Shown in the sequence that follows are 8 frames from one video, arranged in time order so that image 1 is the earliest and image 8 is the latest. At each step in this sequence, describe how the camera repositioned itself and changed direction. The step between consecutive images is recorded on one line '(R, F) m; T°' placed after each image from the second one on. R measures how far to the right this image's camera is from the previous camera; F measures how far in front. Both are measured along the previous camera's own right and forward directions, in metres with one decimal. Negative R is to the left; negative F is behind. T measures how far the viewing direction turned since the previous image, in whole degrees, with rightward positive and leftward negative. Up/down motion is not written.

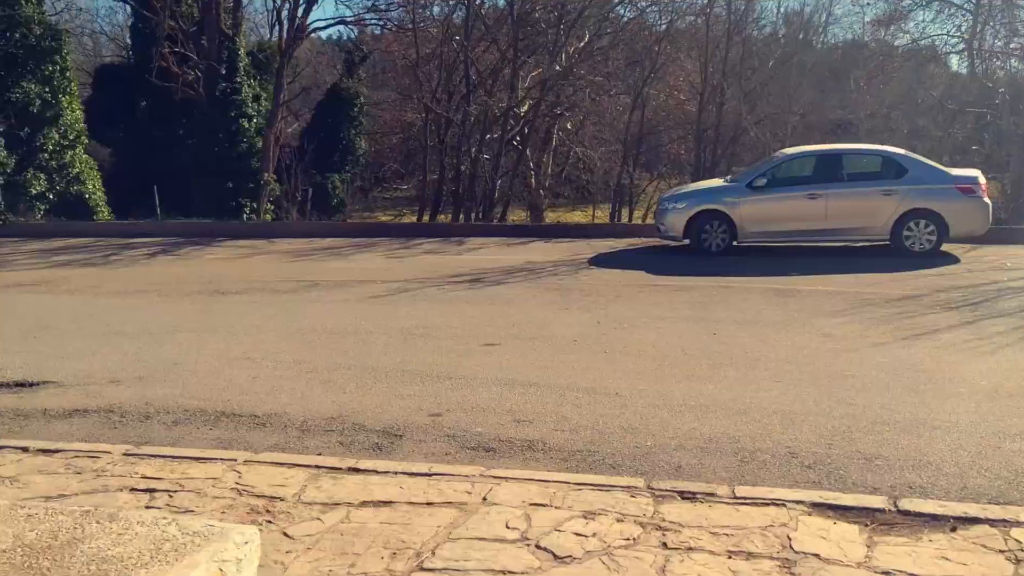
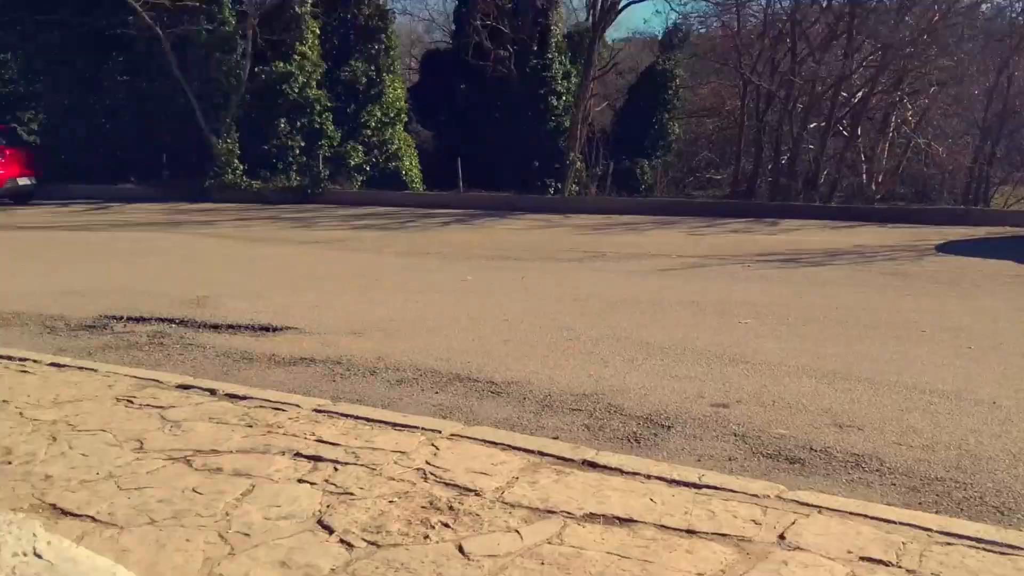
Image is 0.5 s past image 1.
(-0.1, +2.1) m; -19°
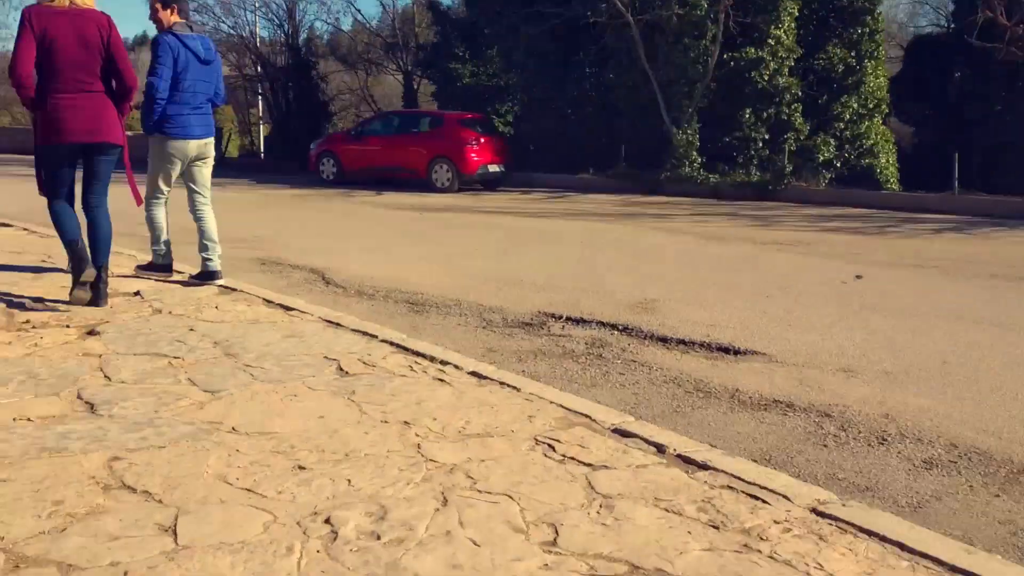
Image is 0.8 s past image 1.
(-0.7, +1.5) m; -10°
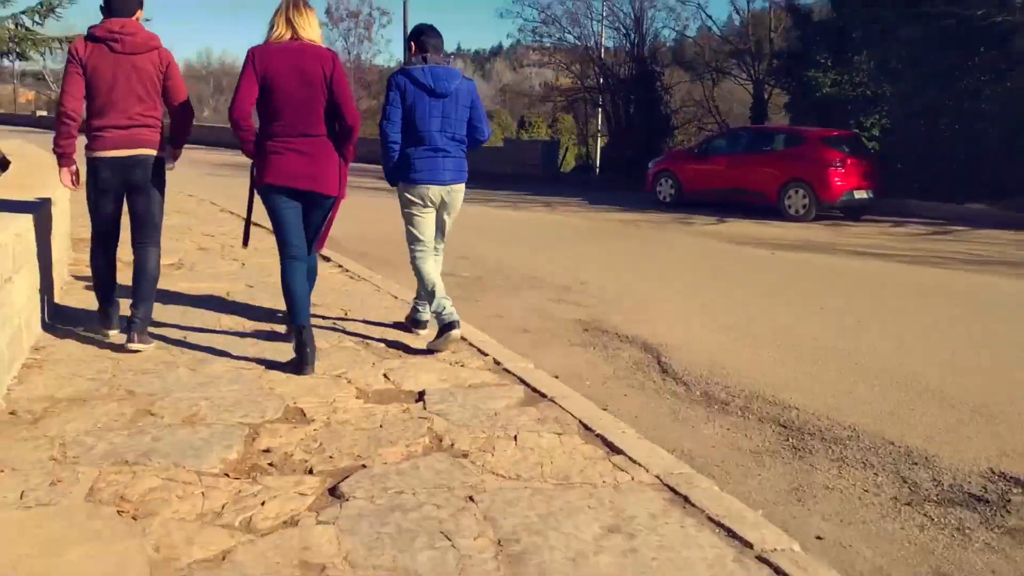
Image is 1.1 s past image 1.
(-0.4, +1.7) m; -20°
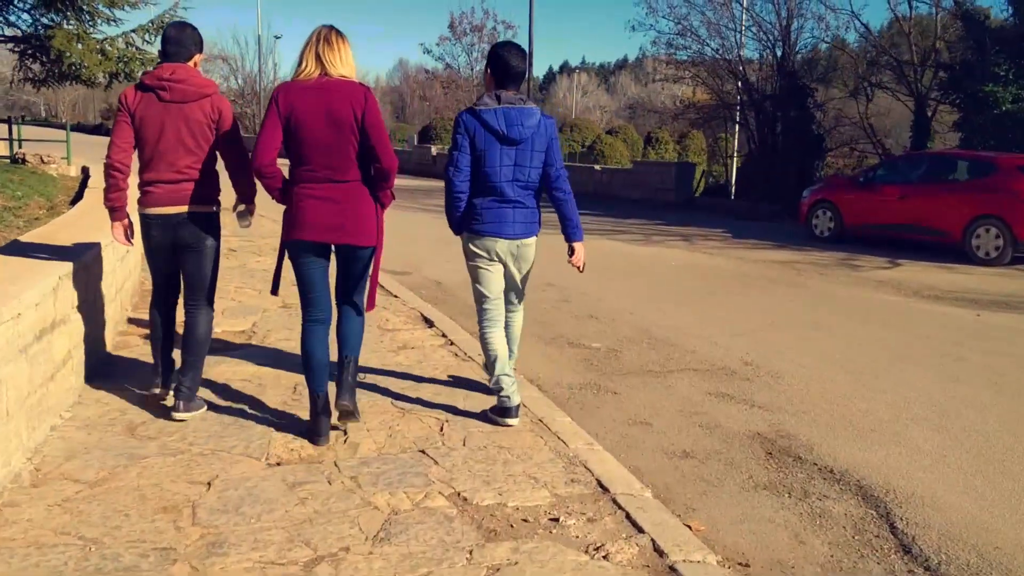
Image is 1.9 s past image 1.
(-0.2, +1.6) m; -7°
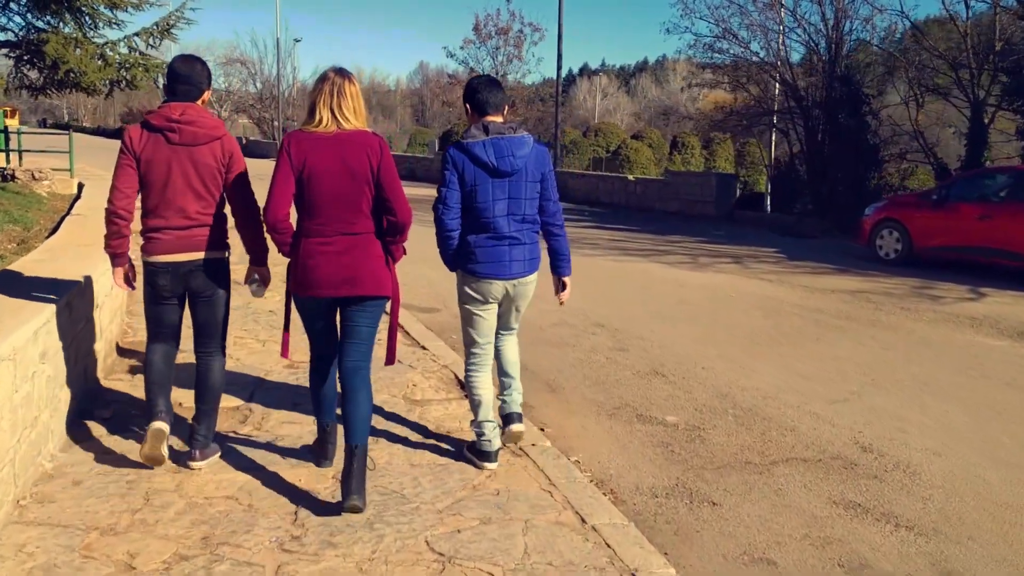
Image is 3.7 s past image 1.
(-0.2, +1.3) m; -1°
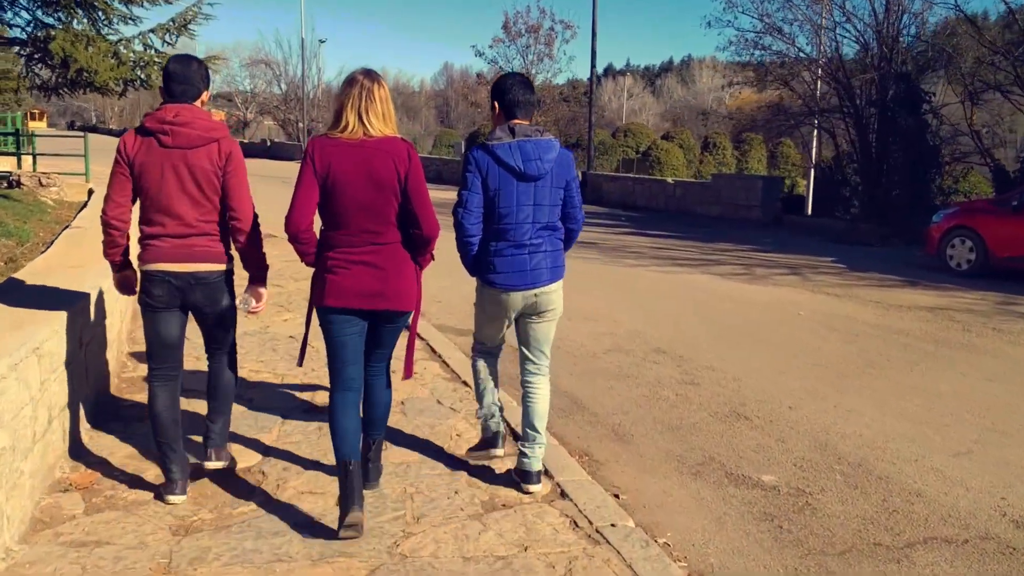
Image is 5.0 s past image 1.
(-0.2, +0.9) m; -1°
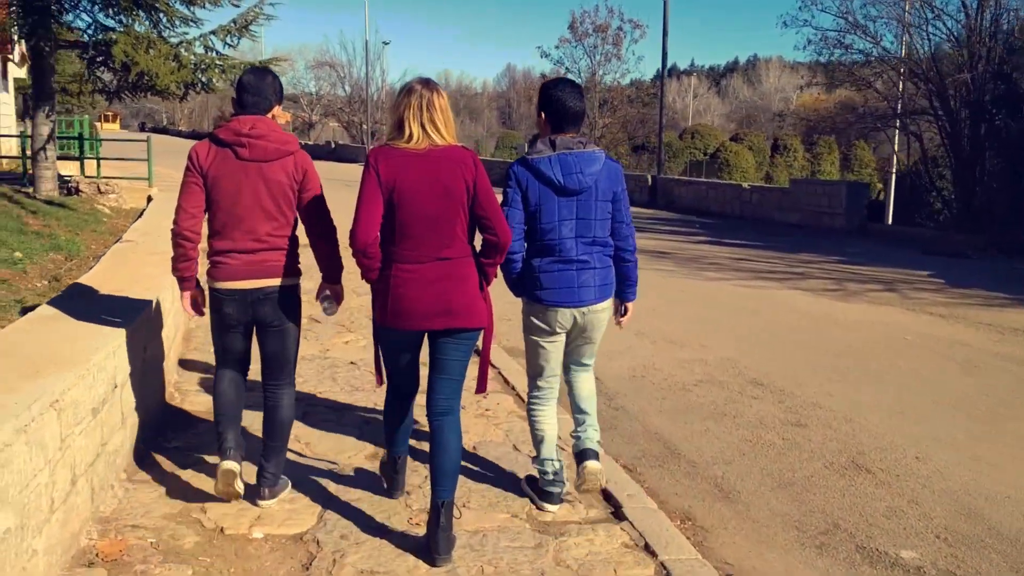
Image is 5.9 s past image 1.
(-0.1, +0.6) m; -4°
